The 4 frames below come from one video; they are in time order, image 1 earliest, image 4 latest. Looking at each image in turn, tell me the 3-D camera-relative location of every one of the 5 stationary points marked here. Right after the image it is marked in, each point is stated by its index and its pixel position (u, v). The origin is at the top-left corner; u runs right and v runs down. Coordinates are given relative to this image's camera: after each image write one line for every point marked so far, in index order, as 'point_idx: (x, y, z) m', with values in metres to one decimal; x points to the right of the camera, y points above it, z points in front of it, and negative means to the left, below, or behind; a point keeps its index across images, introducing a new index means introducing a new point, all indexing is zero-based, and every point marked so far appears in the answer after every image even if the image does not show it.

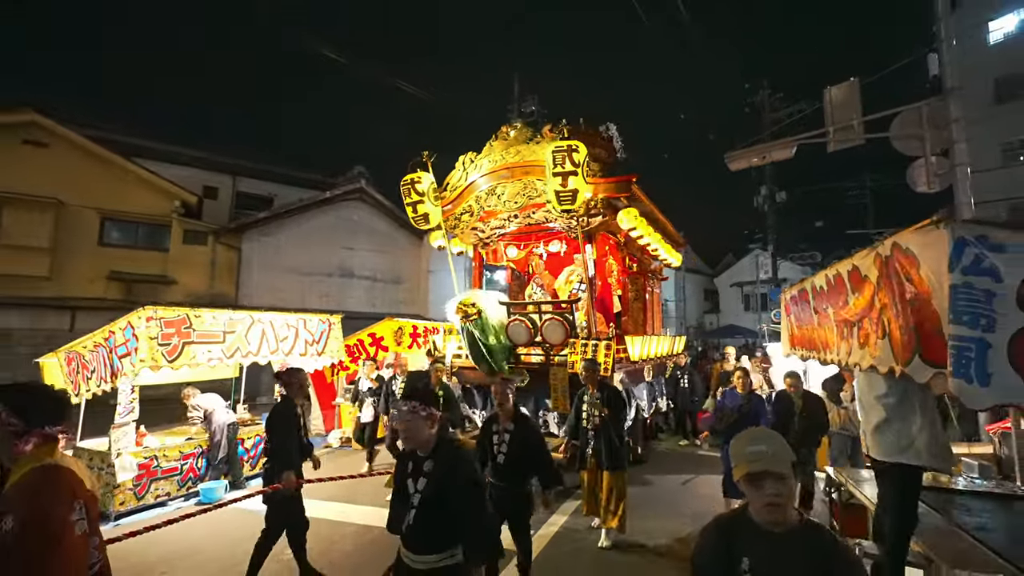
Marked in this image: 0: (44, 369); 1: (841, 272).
0: (-5.2, -0.9, +5.6) m
1: (+2.0, +0.1, +3.0) m
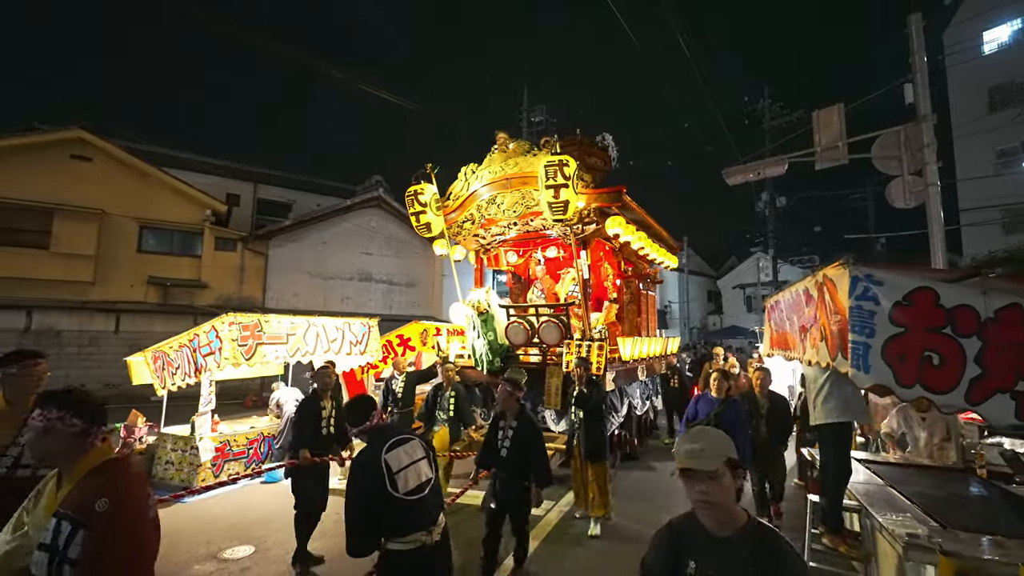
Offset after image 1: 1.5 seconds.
0: (-4.9, -1.0, +6.5) m
1: (+2.2, 0.0, +3.9) m
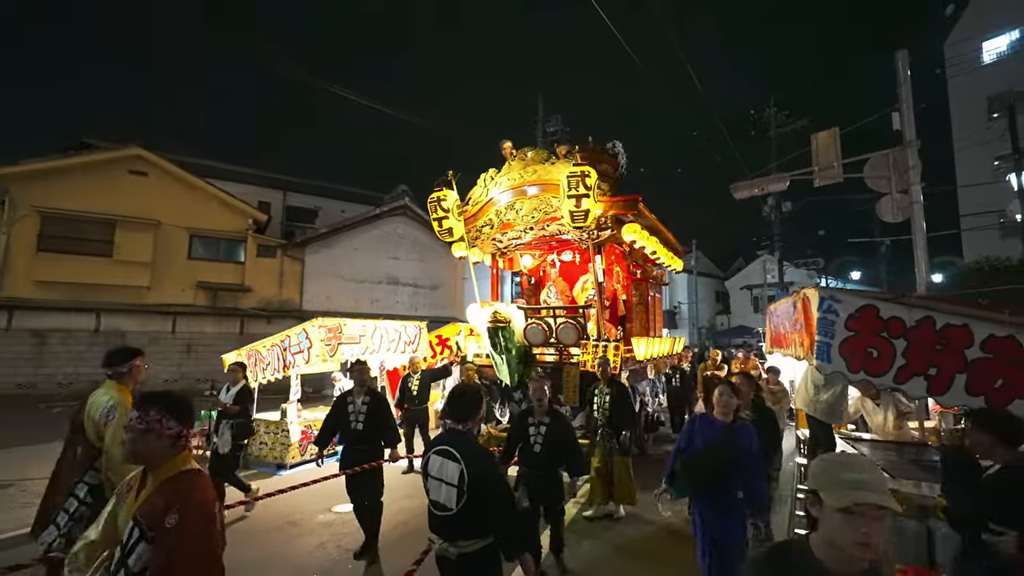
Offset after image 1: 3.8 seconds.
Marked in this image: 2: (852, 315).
0: (-4.4, -1.1, +7.7) m
1: (+2.7, -0.1, +4.9) m
2: (+2.5, -0.2, +3.6) m
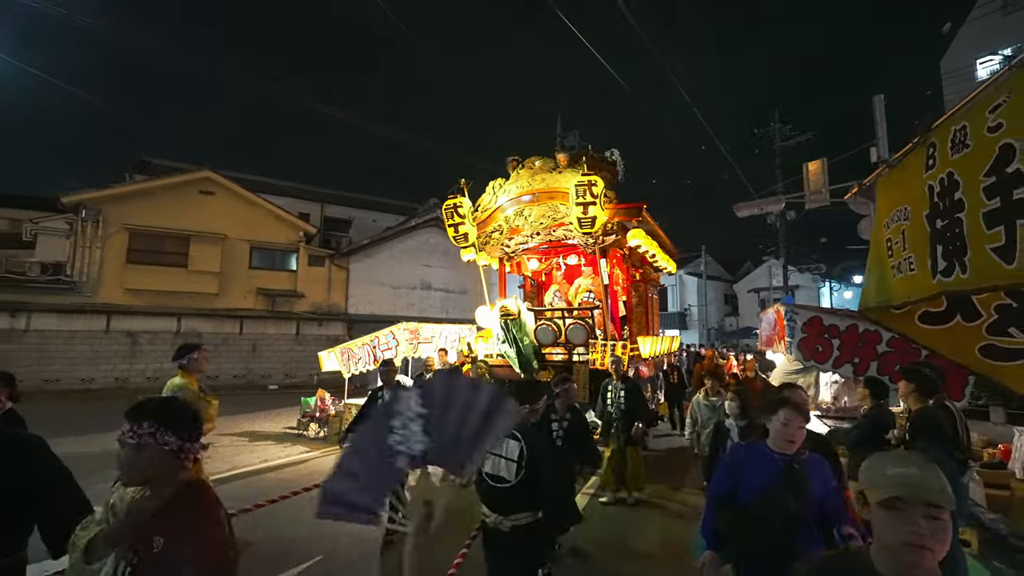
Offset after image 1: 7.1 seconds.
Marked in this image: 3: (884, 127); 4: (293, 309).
0: (-3.6, -1.3, +9.5) m
1: (+3.5, -0.3, +6.7) m
2: (+3.1, -0.4, +5.4) m
3: (+7.9, +3.4, +10.7) m
4: (-8.1, -0.8, +18.6) m
